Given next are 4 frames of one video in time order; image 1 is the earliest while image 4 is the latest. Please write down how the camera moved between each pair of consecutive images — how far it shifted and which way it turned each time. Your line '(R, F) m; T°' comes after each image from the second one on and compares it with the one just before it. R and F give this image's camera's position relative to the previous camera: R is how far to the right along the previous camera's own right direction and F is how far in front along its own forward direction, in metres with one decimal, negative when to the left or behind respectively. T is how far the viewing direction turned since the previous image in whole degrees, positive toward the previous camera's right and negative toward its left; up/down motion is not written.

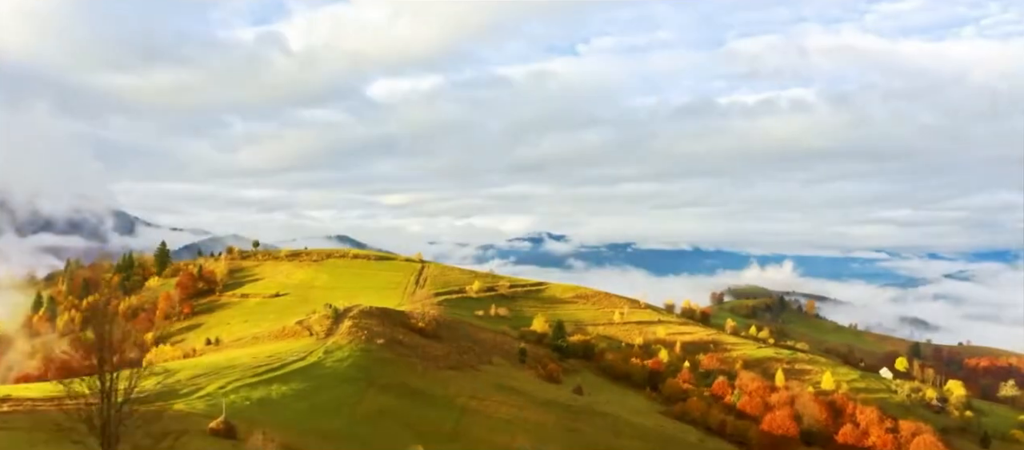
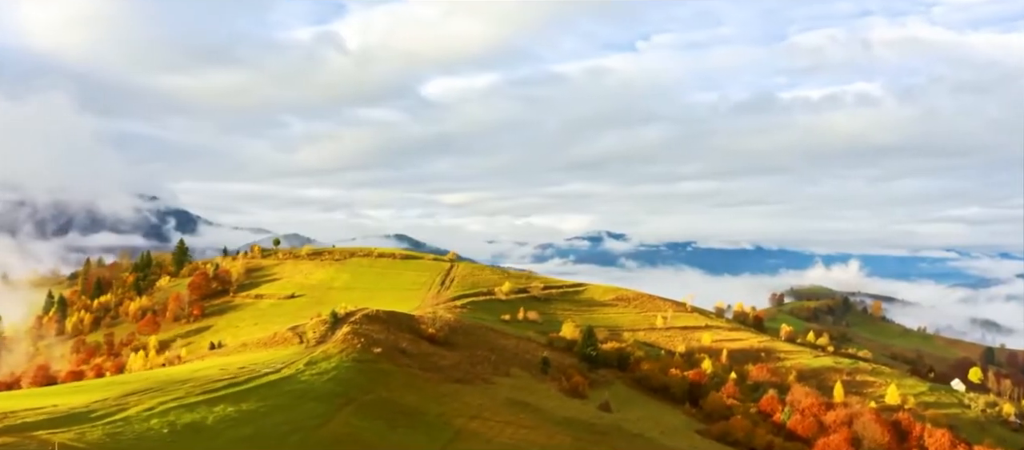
(-1.5, +1.6) m; -3°
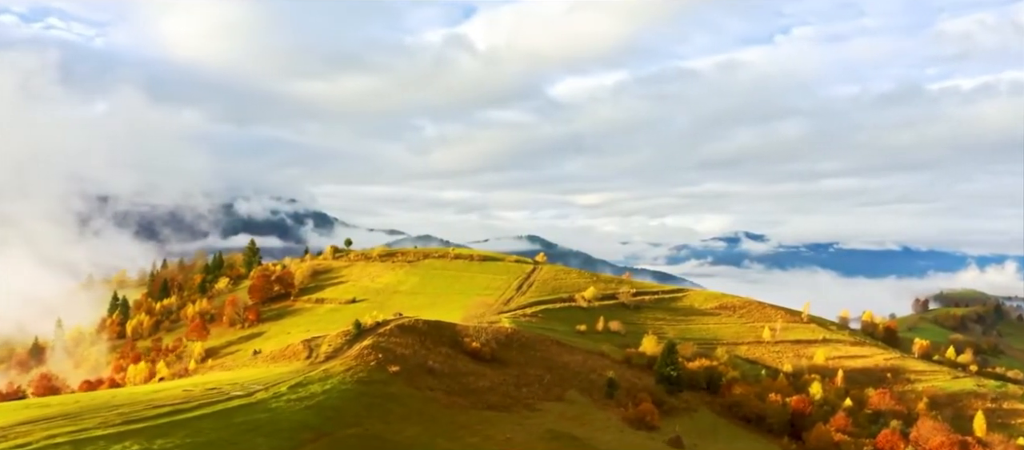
(-2.8, +1.9) m; -7°
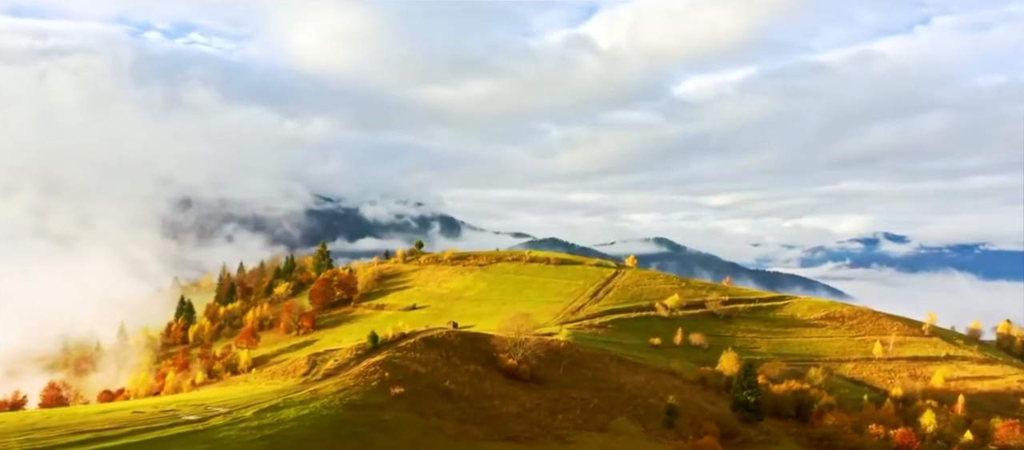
(-1.7, +0.9) m; -7°
